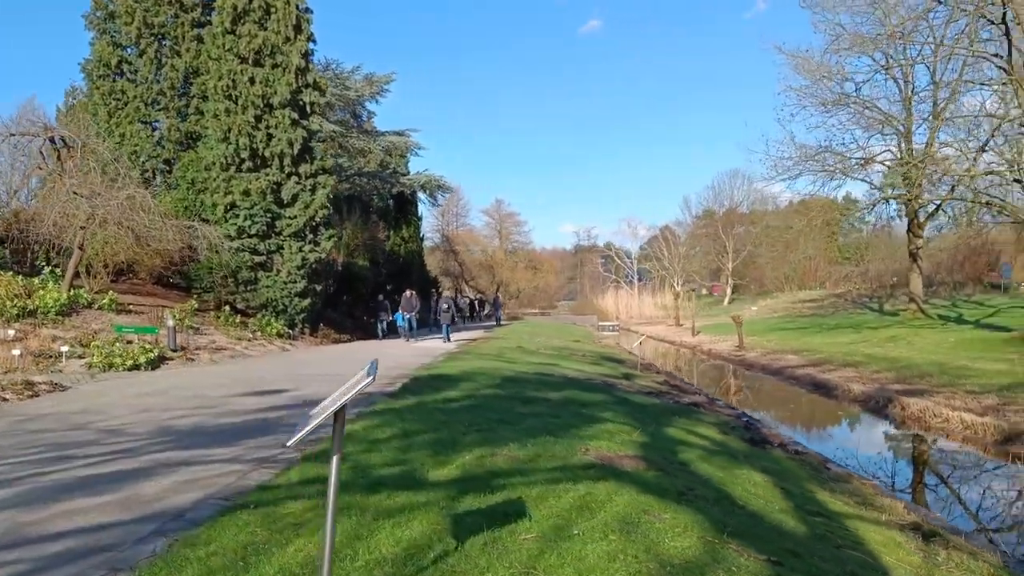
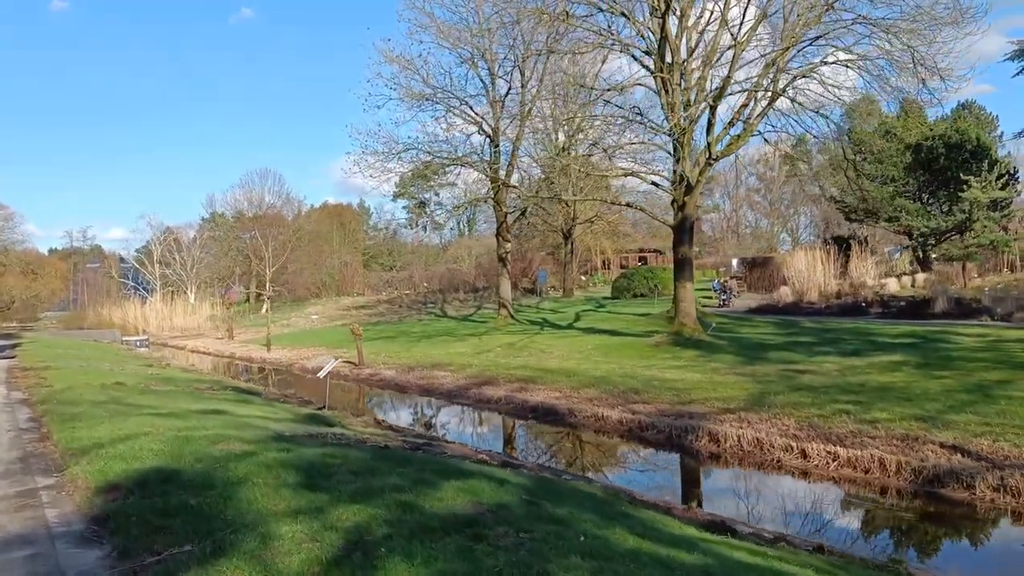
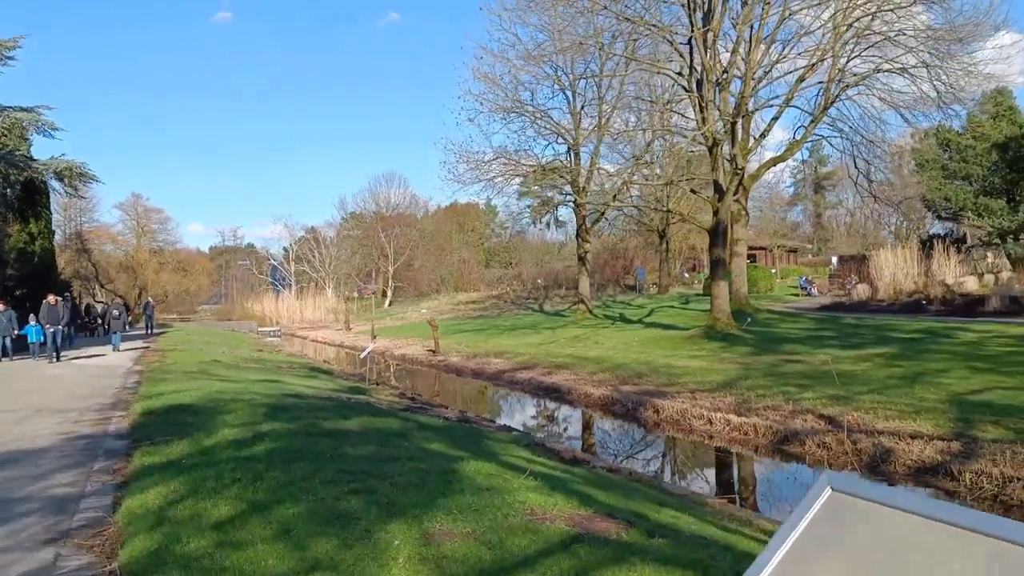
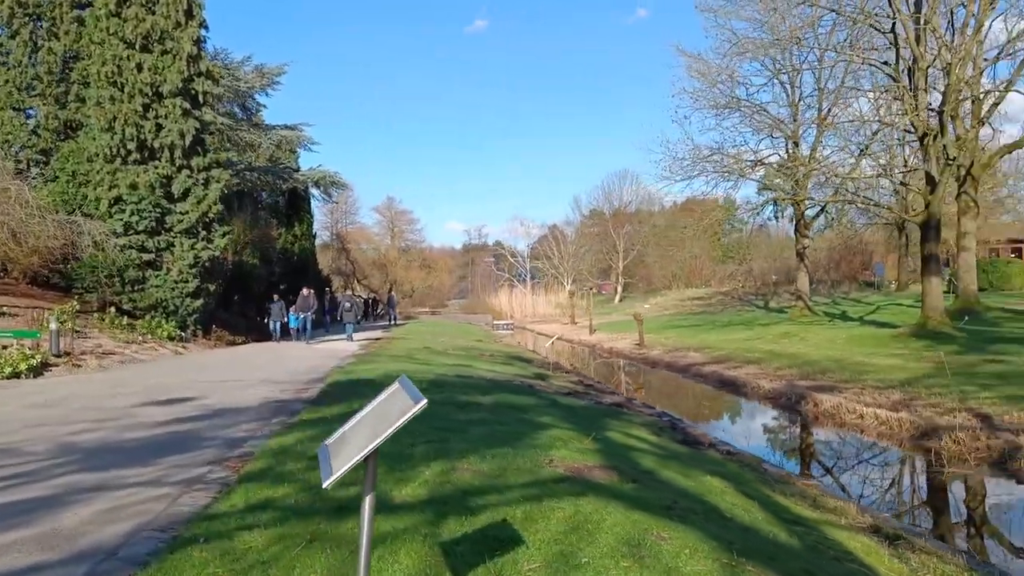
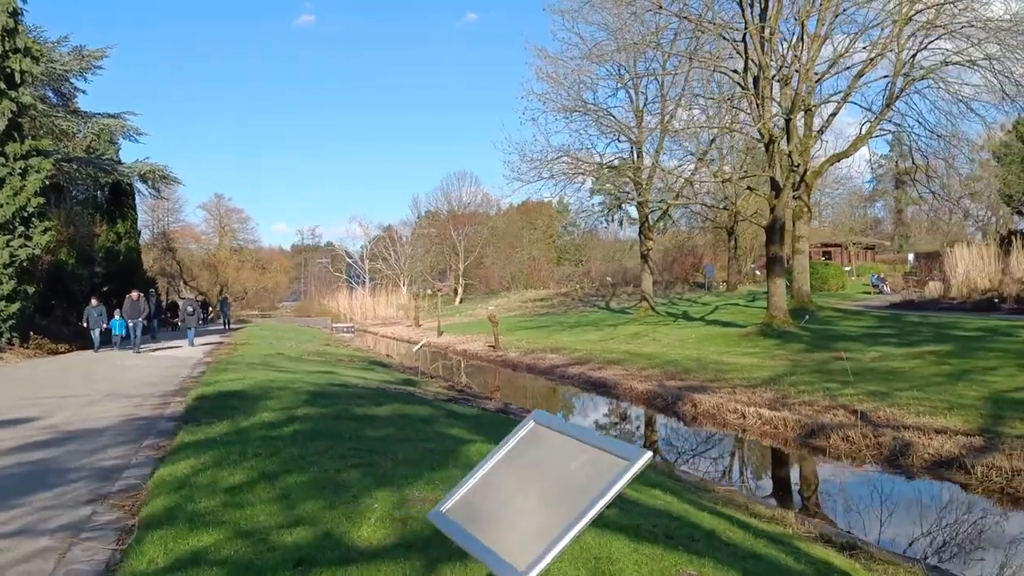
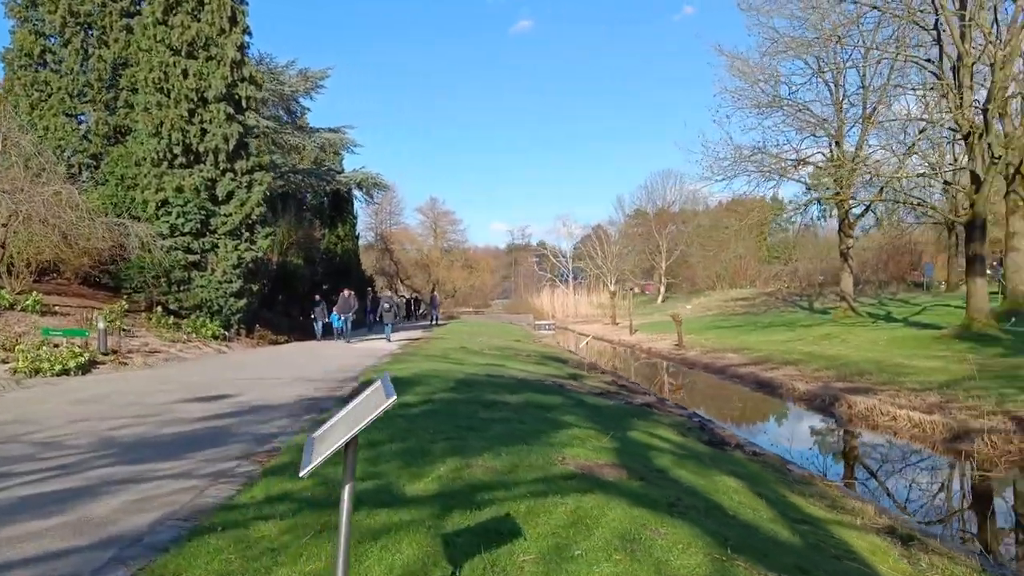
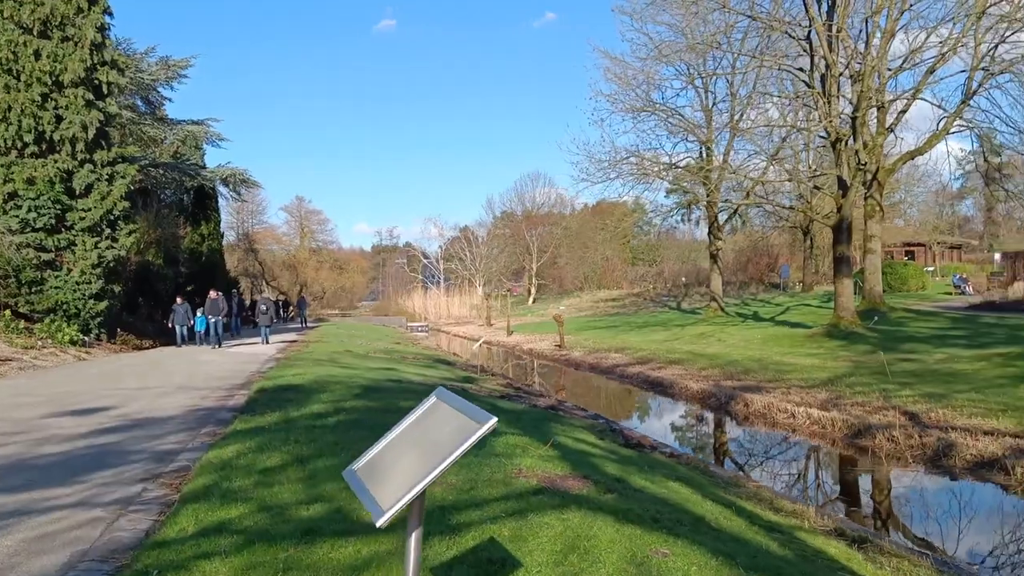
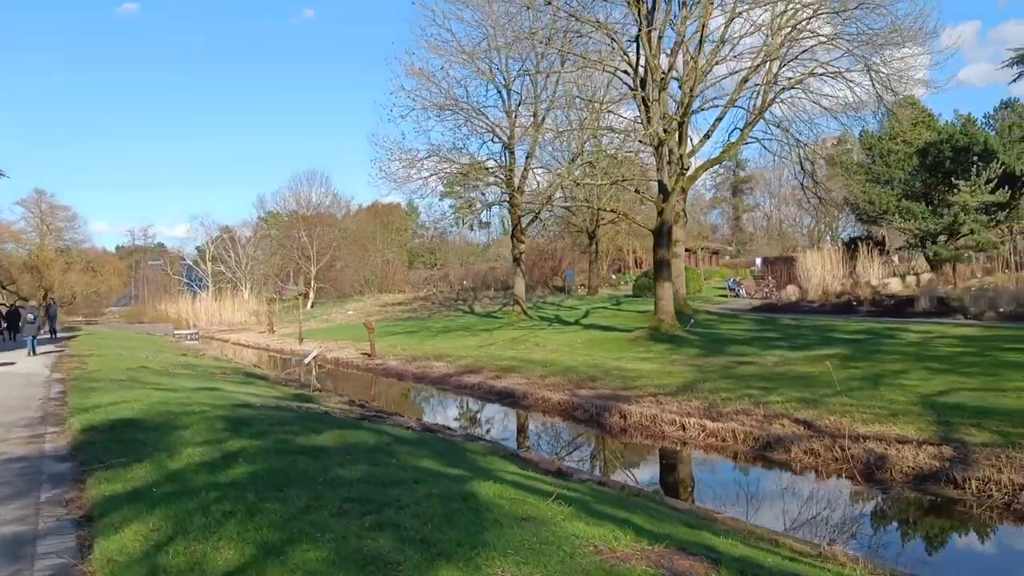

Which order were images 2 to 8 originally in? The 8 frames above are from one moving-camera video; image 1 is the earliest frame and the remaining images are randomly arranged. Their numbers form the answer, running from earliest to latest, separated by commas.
6, 4, 7, 5, 3, 8, 2
